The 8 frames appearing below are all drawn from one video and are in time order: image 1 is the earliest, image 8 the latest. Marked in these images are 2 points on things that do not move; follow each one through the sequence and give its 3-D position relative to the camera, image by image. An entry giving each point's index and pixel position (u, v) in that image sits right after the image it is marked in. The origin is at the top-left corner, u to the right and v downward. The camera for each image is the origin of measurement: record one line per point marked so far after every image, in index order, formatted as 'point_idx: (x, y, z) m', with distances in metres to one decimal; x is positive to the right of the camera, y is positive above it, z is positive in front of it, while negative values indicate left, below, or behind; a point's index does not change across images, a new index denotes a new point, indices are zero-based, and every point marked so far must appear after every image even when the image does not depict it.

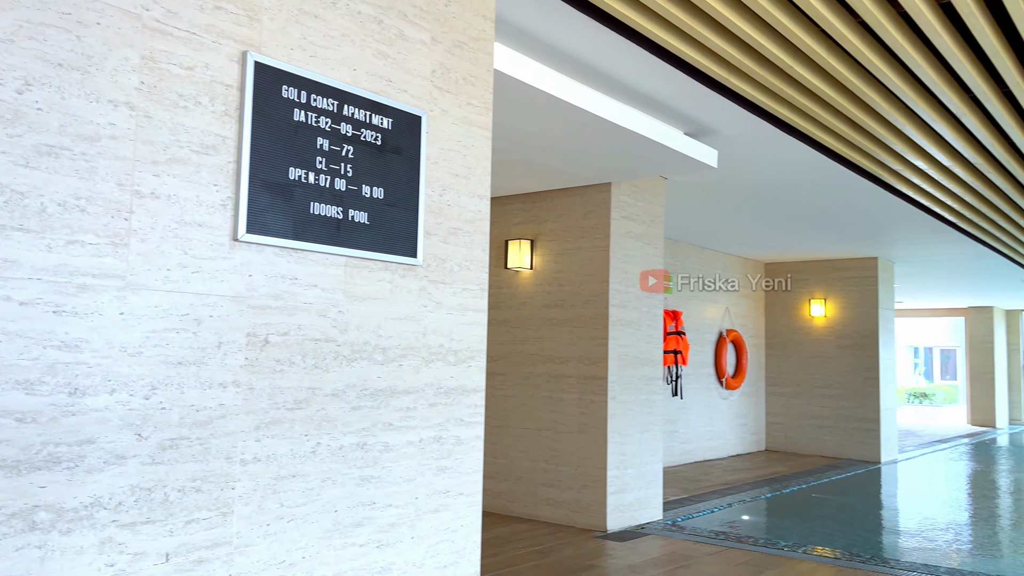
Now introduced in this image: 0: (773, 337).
0: (+3.0, -0.6, +9.5) m
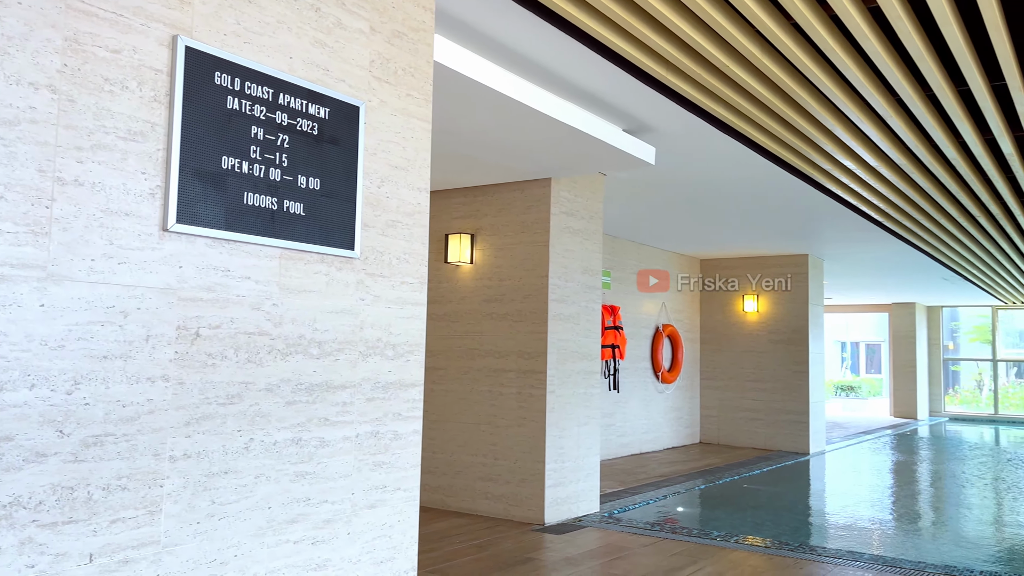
0: (+2.3, -0.5, +9.7) m
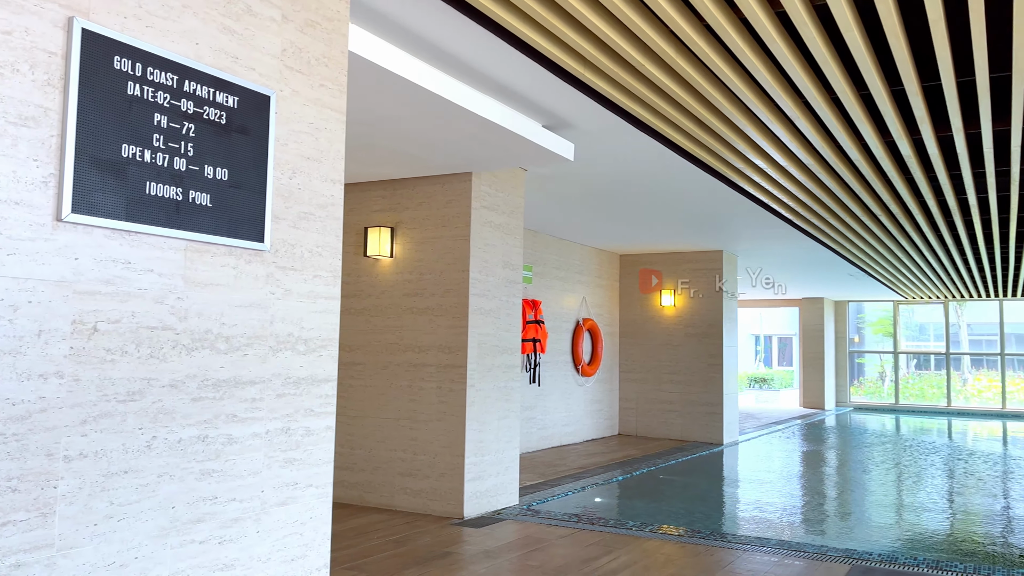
0: (+1.4, -0.4, +9.9) m
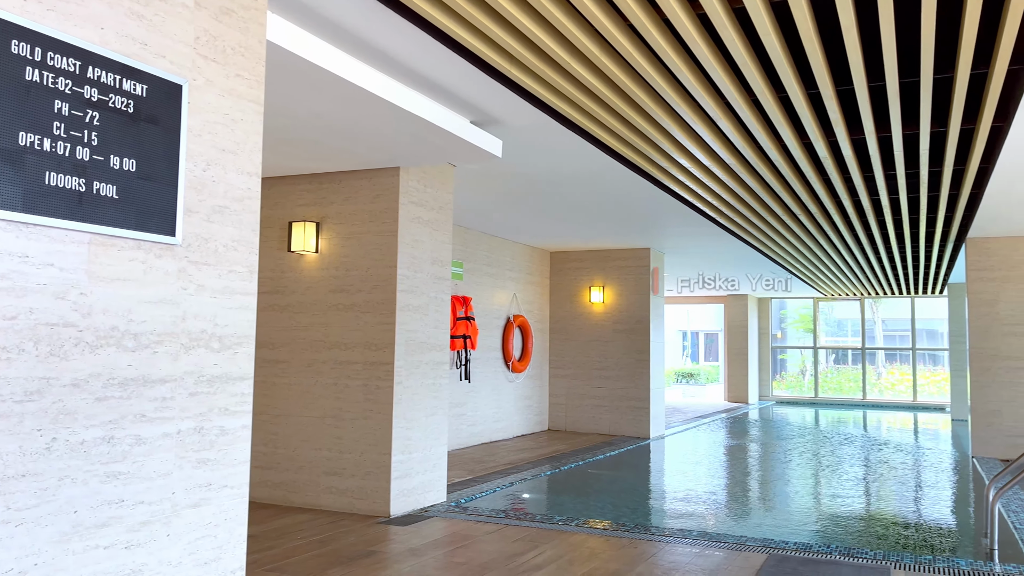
0: (+0.5, -0.4, +9.9) m
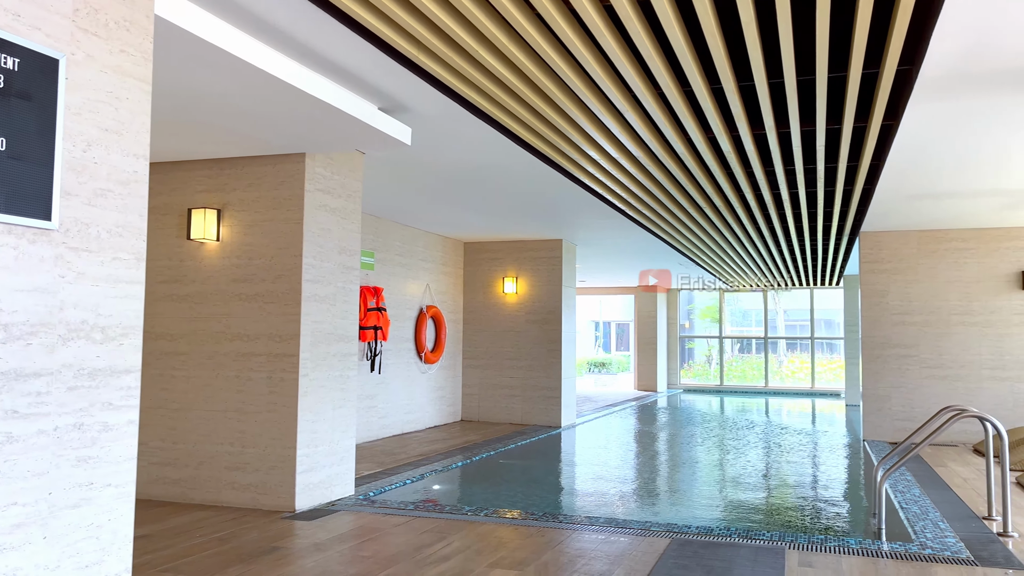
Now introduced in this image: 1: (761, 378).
0: (-0.5, -0.3, +9.9) m
1: (+5.5, -2.0, +18.0) m
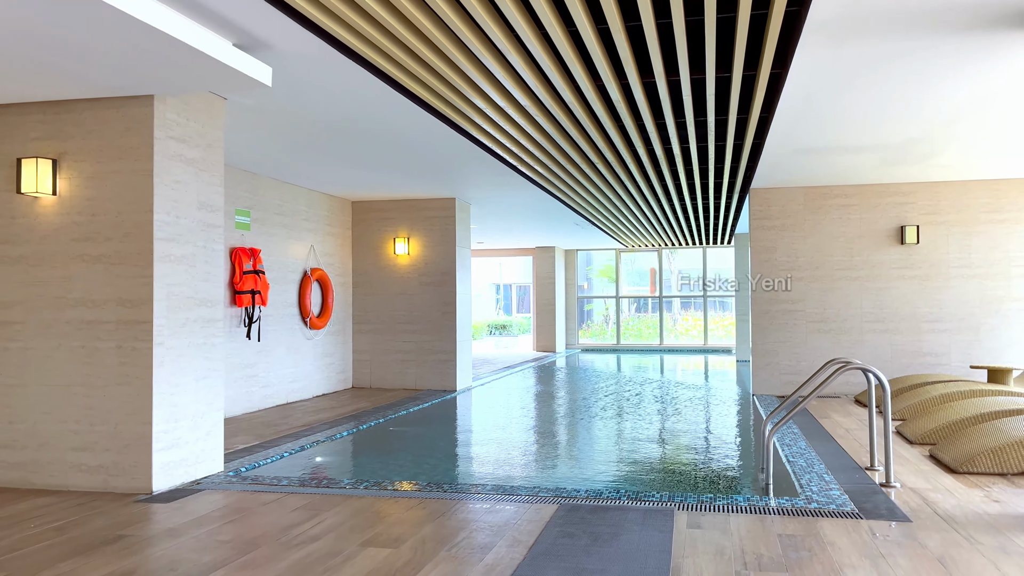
0: (-1.8, +0.2, +9.5) m
1: (+3.3, -1.1, +18.4) m
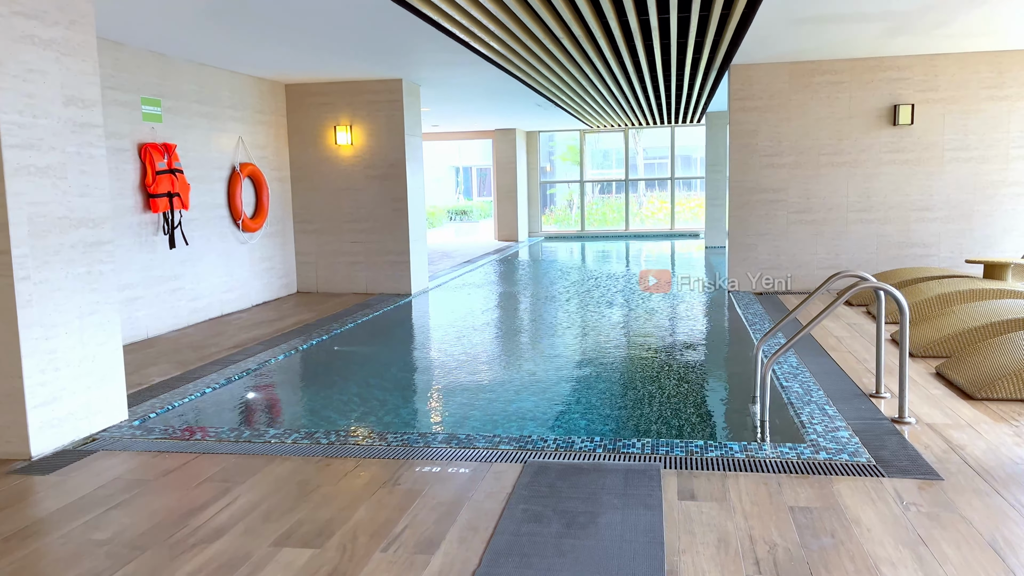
0: (-2.2, +1.3, +8.6) m
1: (+2.4, +1.4, +17.7) m
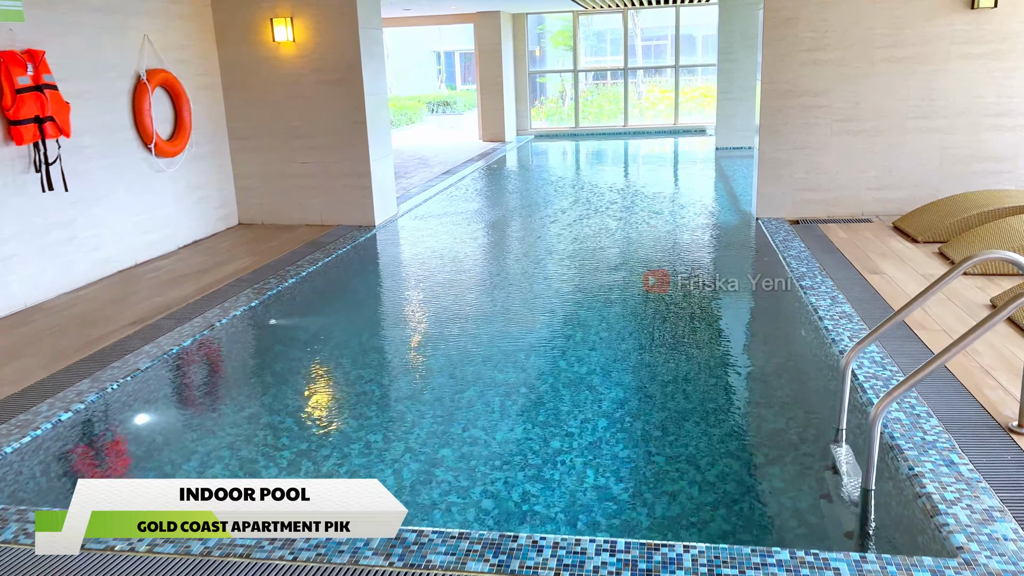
0: (-2.4, +1.8, +7.0) m
1: (+2.1, +3.4, +16.0) m
